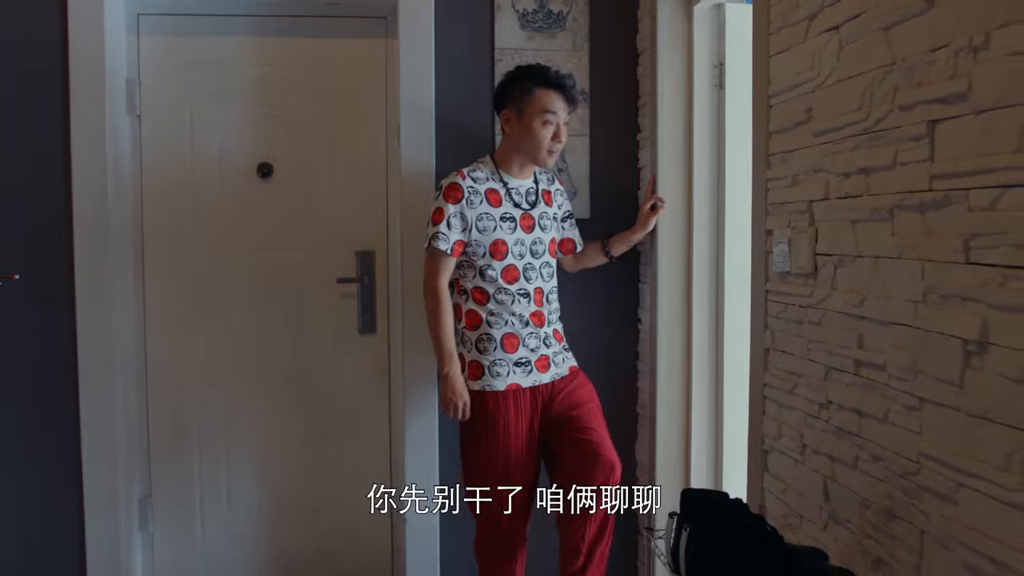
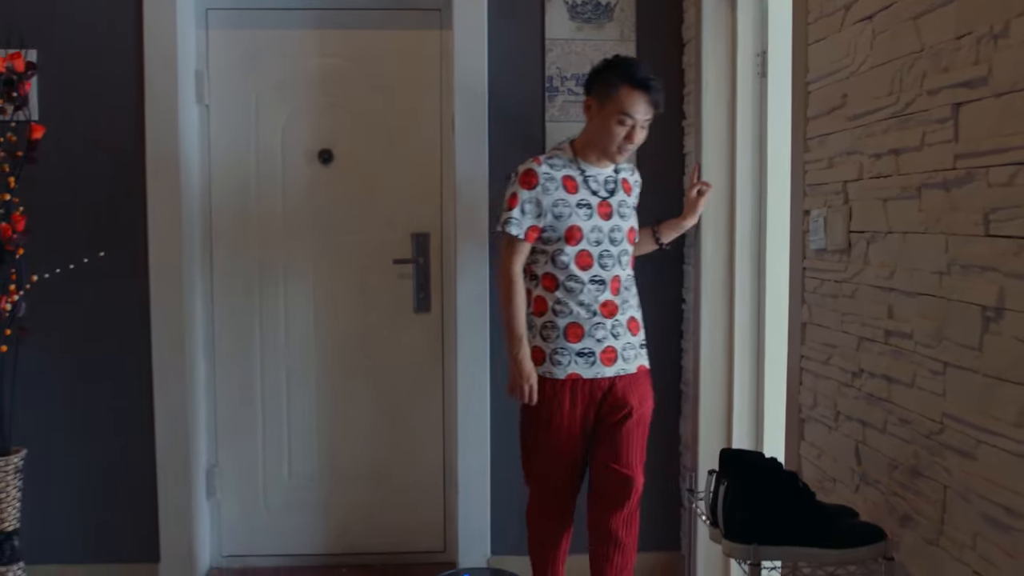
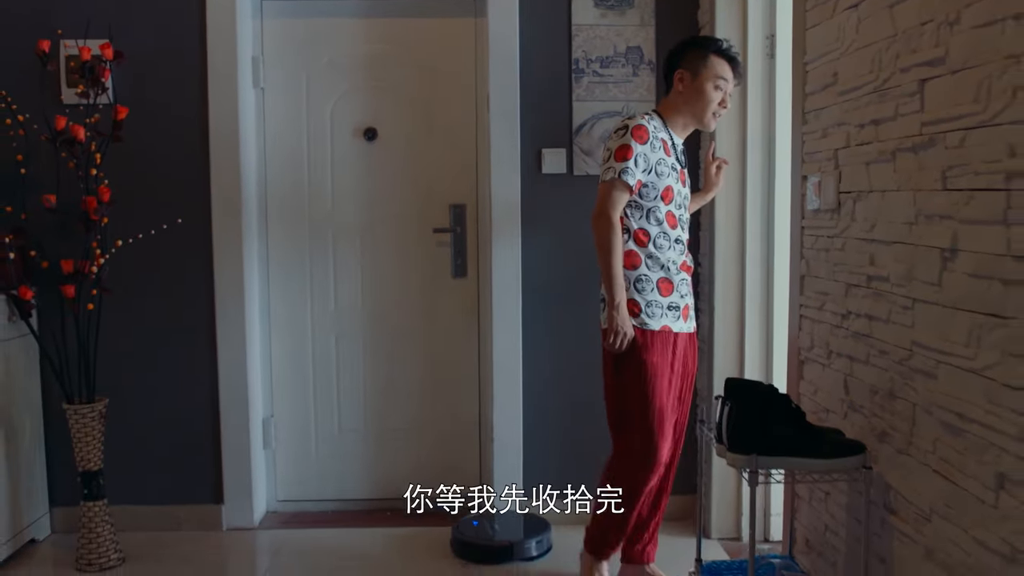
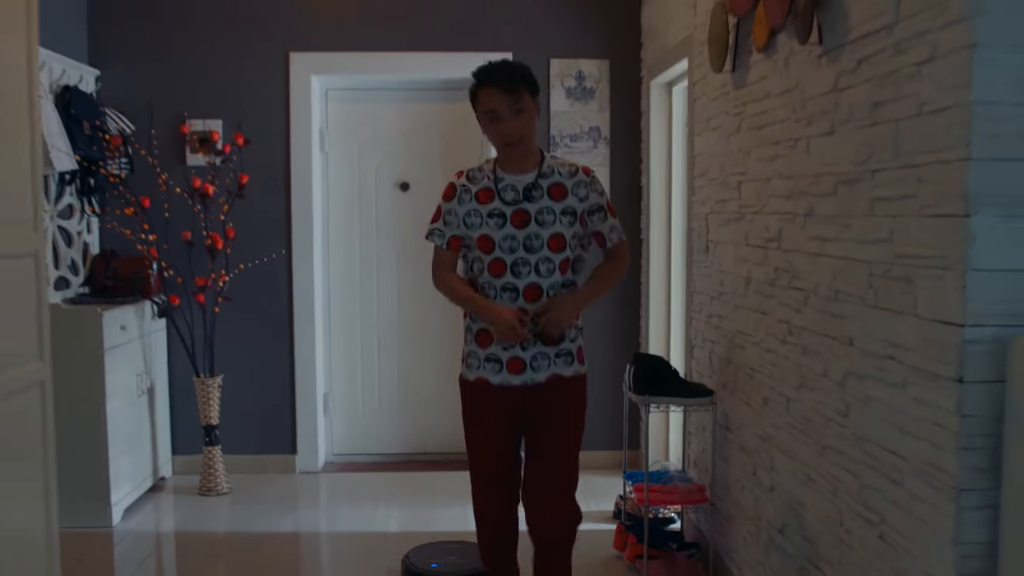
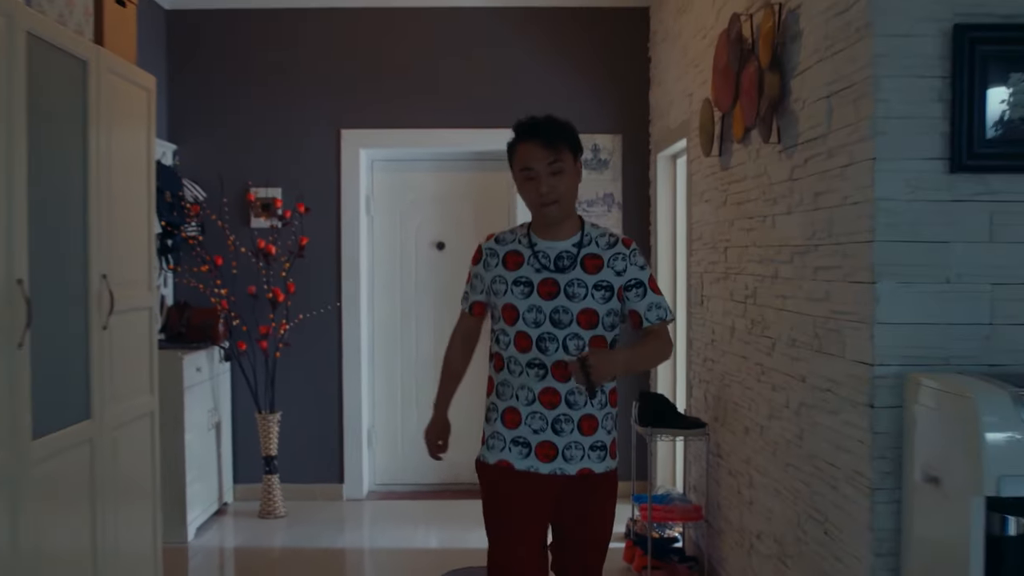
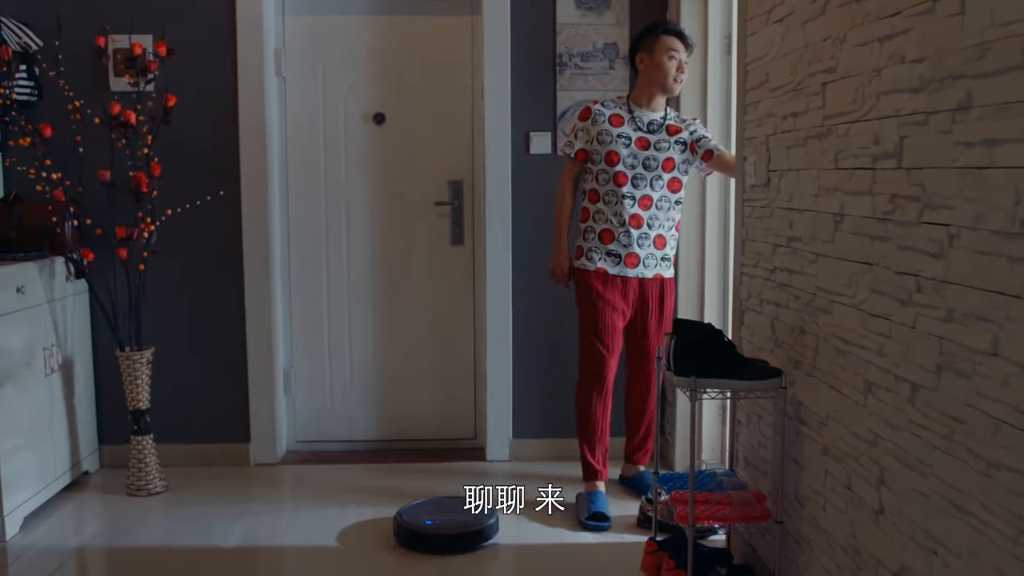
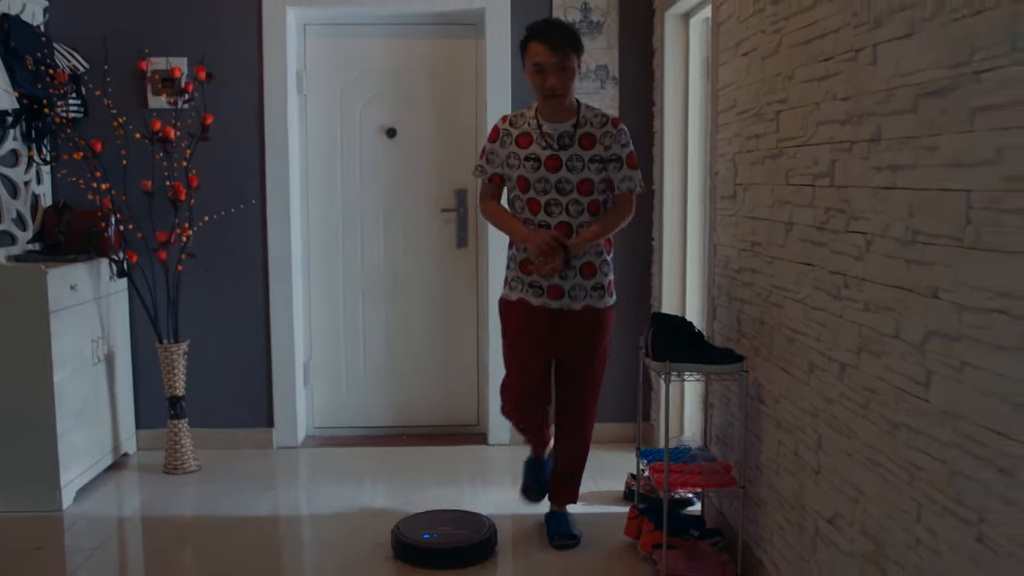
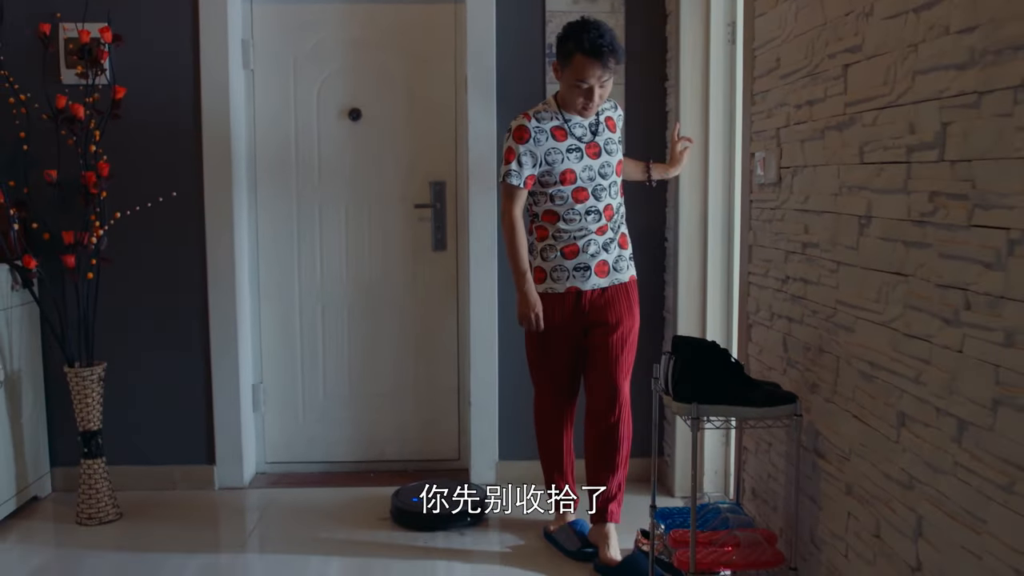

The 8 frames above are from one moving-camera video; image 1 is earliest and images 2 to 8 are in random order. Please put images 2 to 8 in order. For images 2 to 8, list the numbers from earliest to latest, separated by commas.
2, 3, 8, 6, 7, 4, 5
